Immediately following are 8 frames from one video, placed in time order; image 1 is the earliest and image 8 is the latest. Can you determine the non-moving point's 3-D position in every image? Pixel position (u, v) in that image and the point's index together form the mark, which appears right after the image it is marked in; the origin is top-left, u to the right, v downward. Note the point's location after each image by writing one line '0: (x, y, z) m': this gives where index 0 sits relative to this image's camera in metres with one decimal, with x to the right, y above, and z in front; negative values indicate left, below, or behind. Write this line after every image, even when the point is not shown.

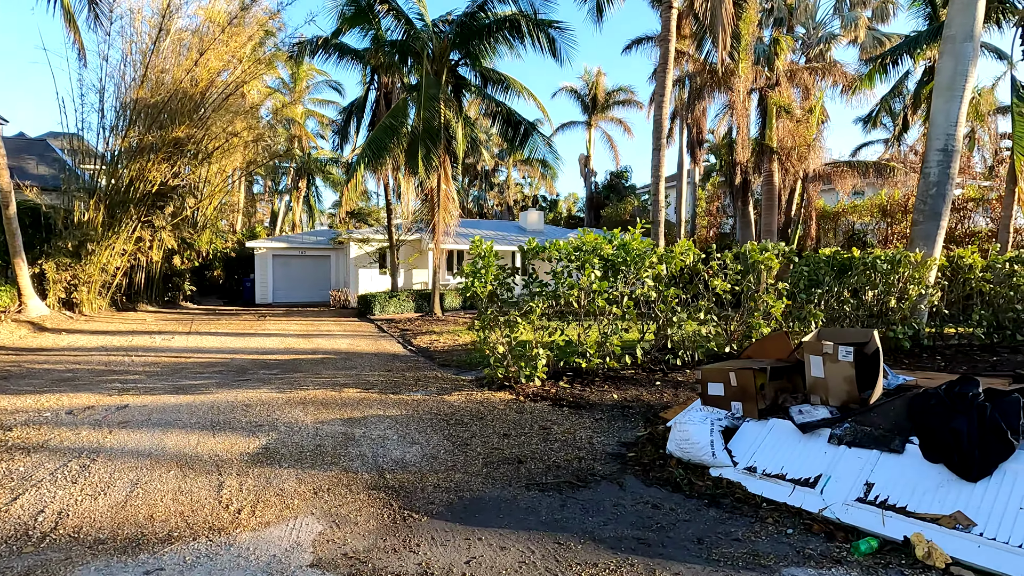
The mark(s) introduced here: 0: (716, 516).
0: (+1.2, -1.3, +3.1) m
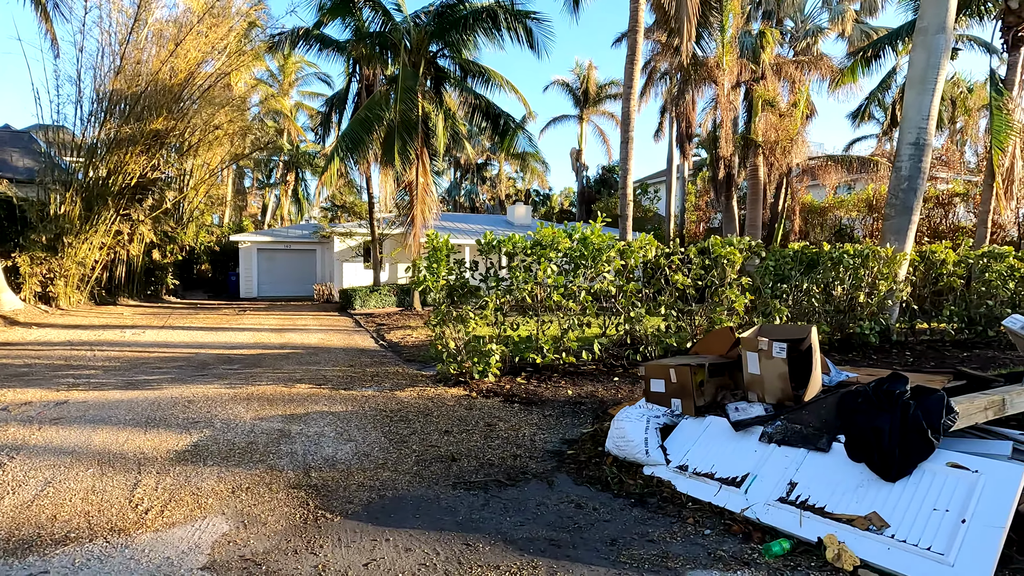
0: (+0.7, -1.3, +3.0) m
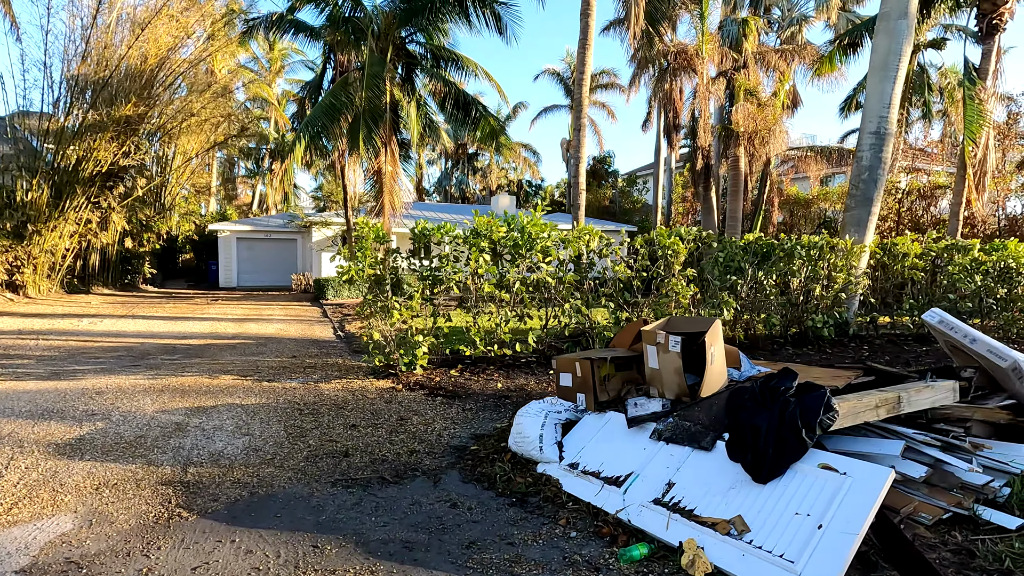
0: (0.0, -1.3, +2.9) m
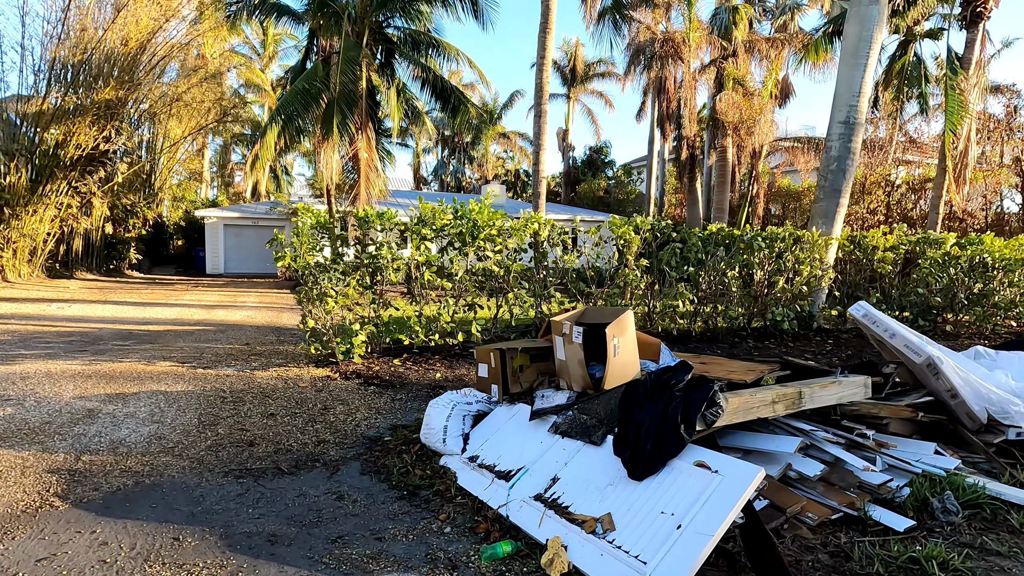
0: (-0.6, -1.2, +2.8) m
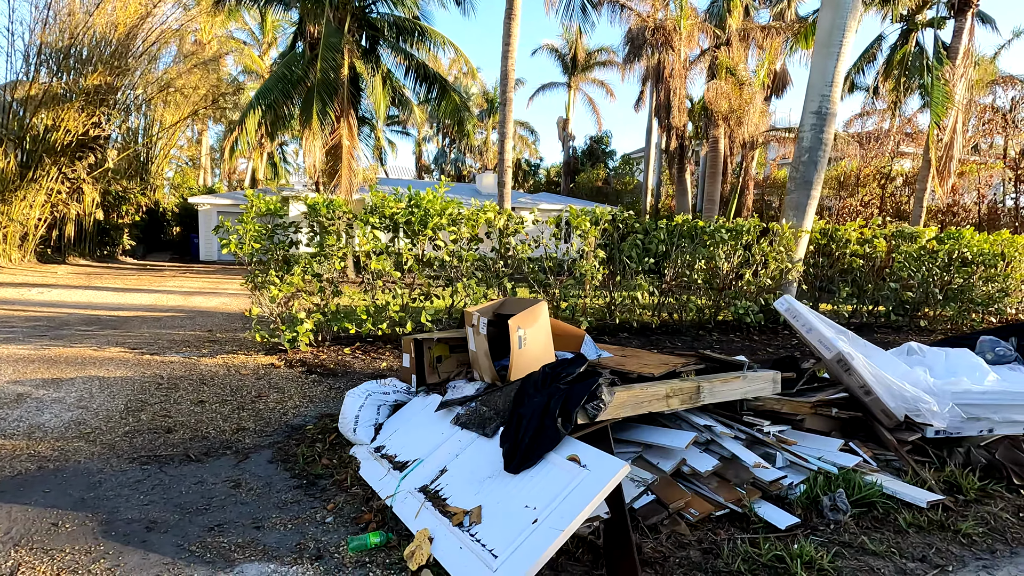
0: (-1.2, -1.1, +2.8) m
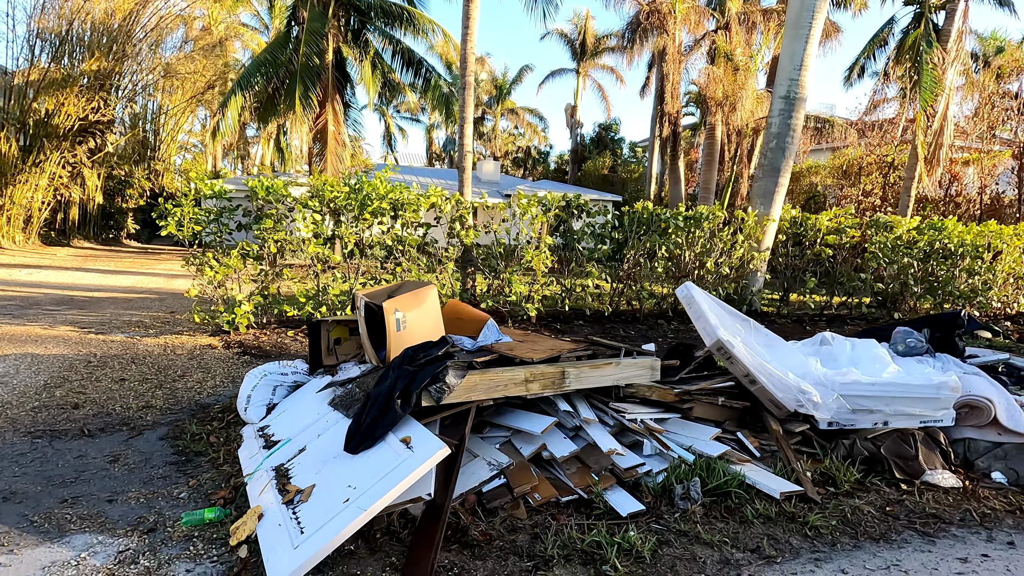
0: (-1.9, -1.0, +2.9) m
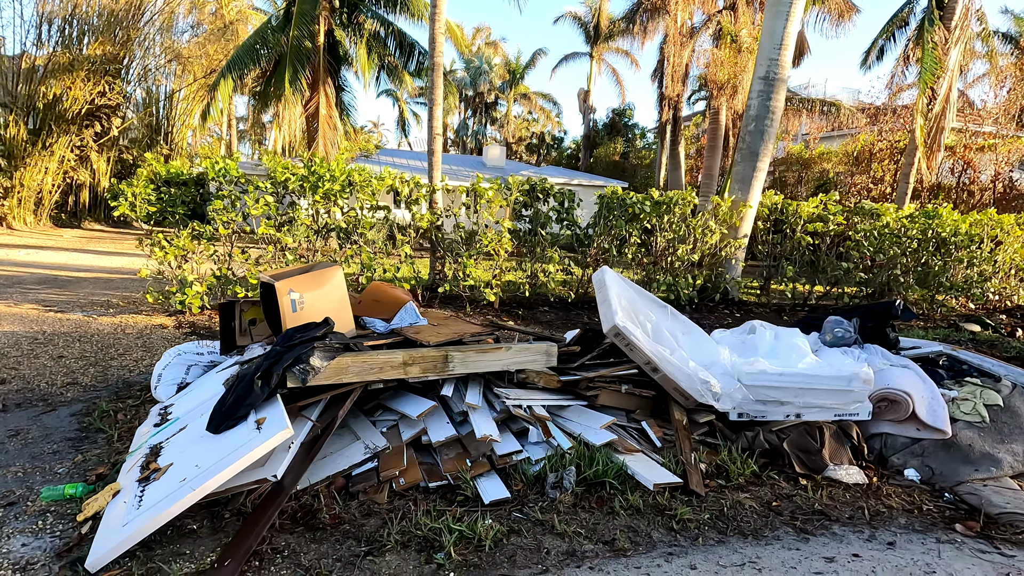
0: (-2.5, -0.9, +2.9) m
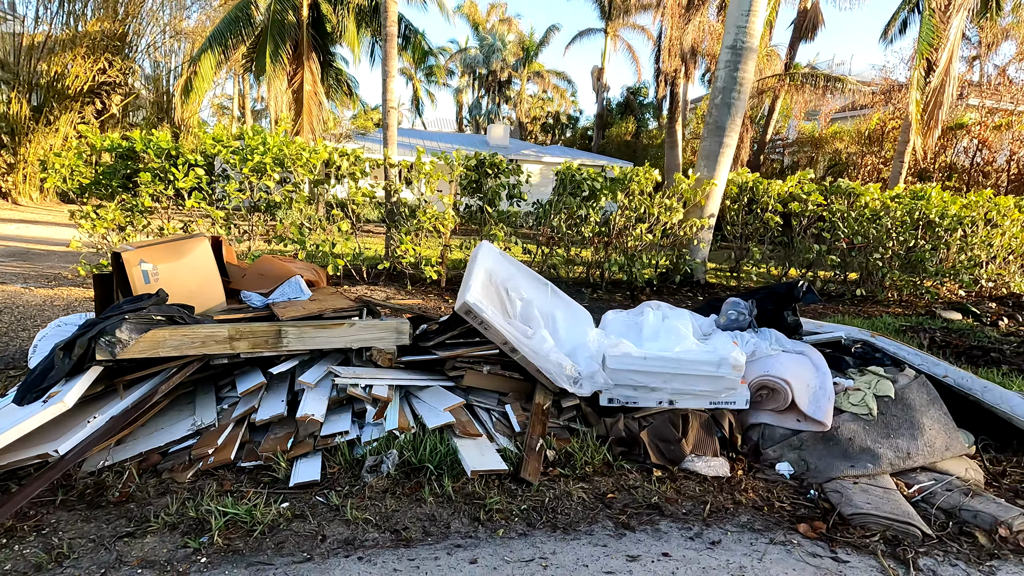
0: (-3.3, -0.7, +2.9) m
